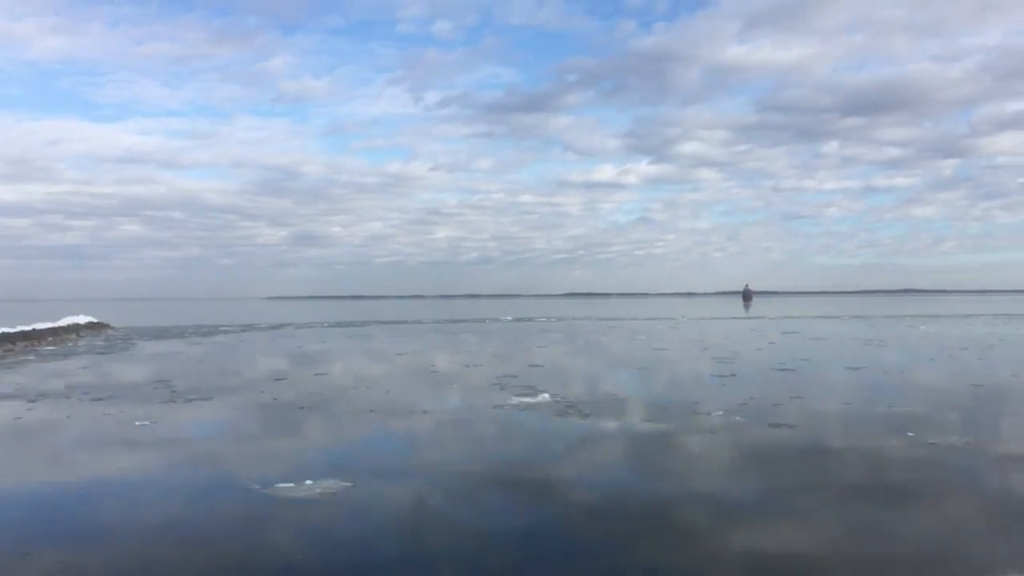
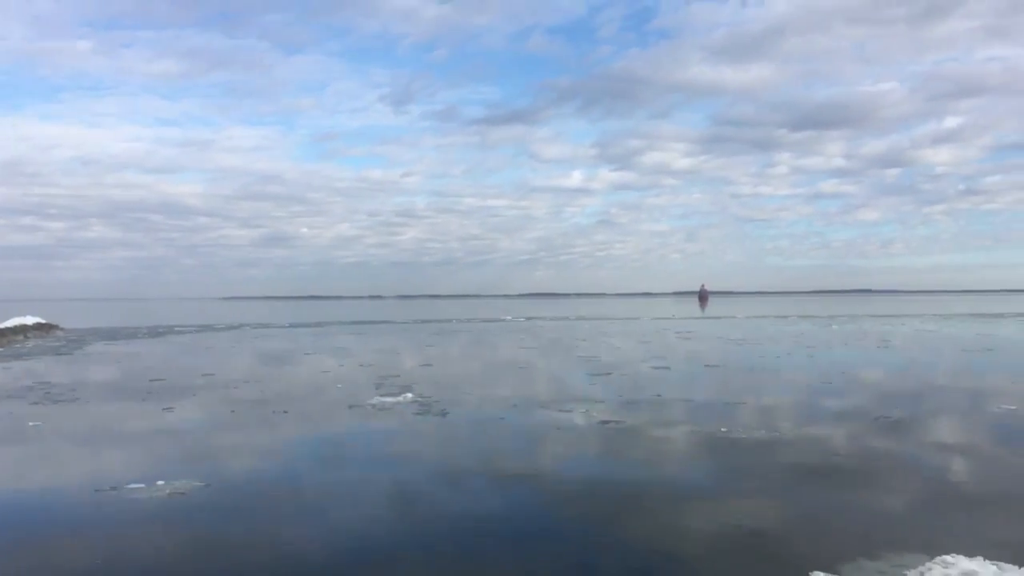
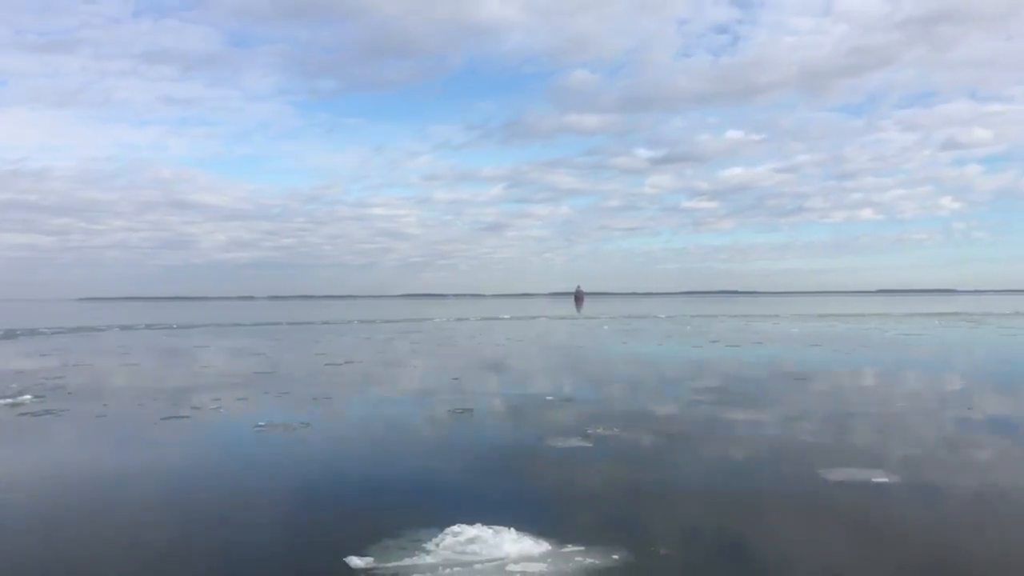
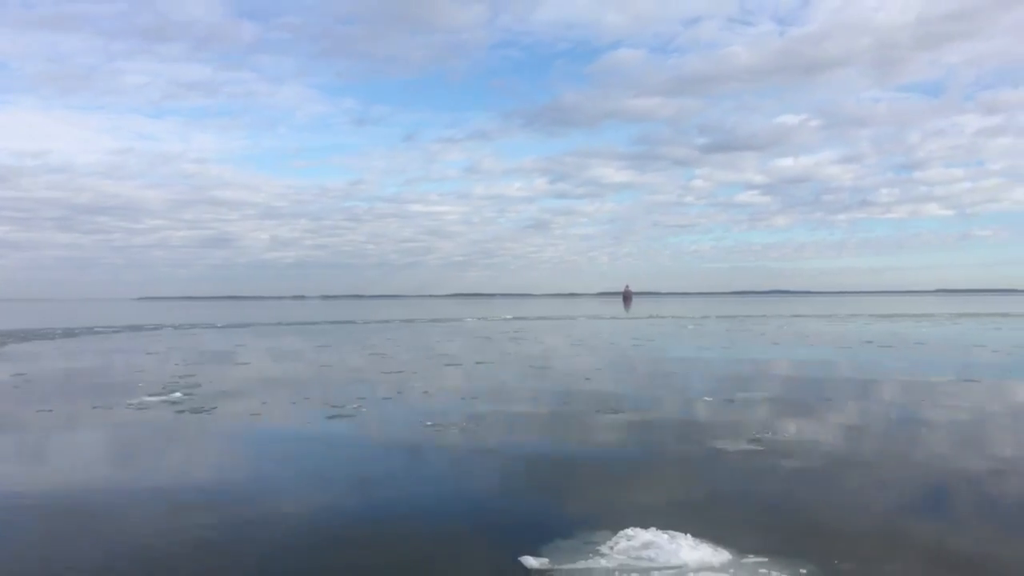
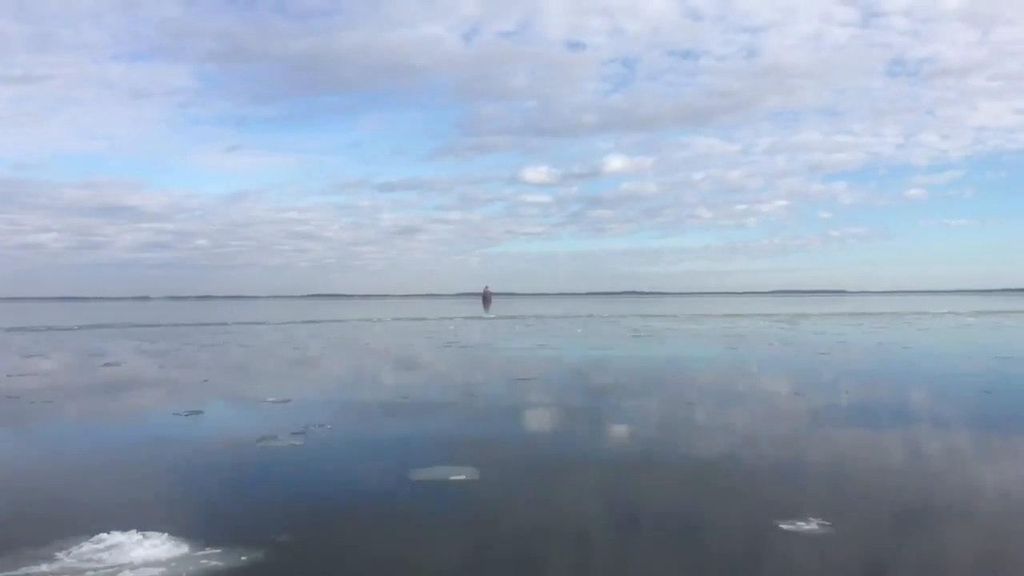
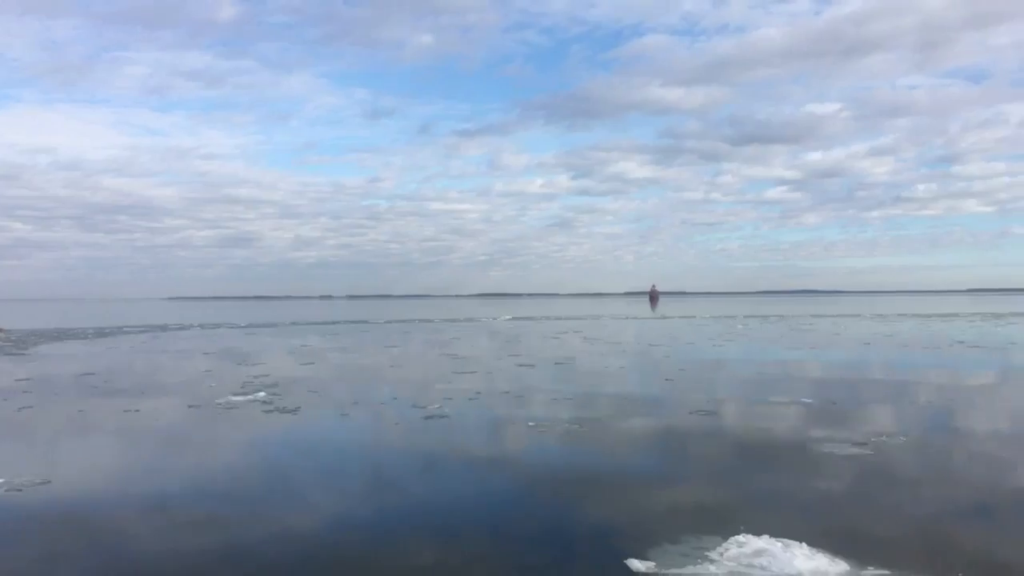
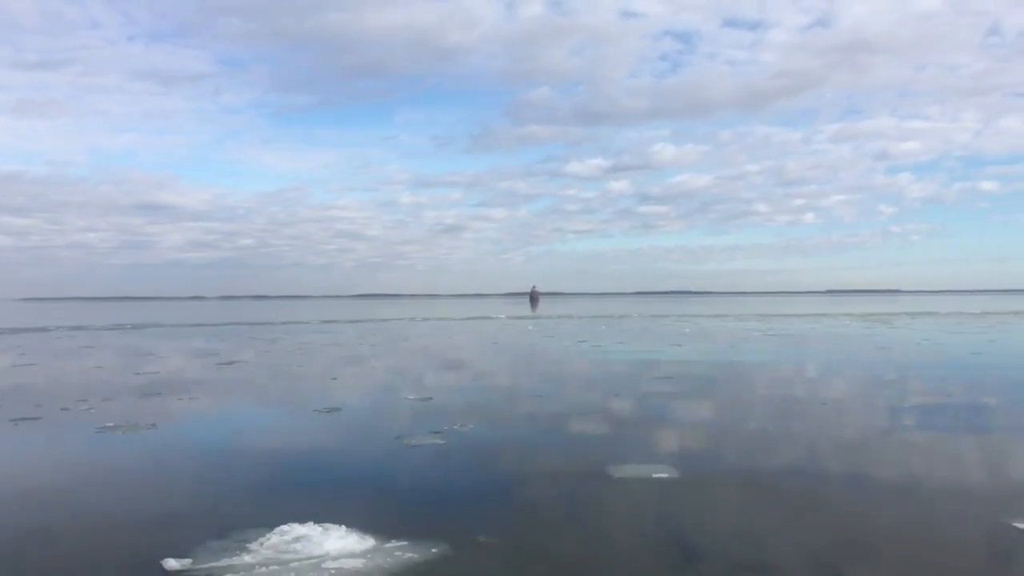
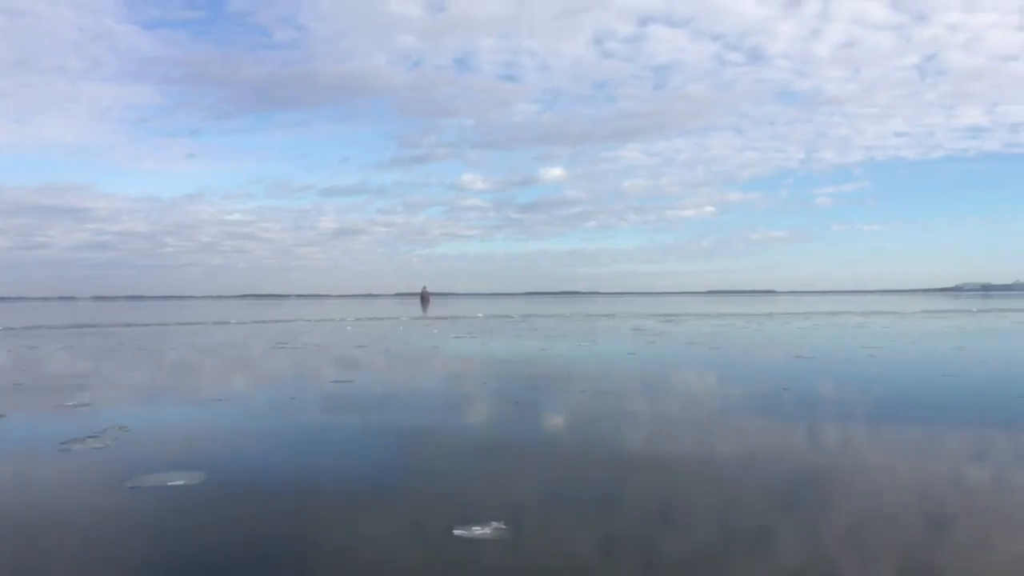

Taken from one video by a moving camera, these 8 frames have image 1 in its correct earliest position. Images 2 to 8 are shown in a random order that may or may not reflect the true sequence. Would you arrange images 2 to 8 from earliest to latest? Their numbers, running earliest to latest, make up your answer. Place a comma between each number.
2, 6, 4, 3, 7, 5, 8
